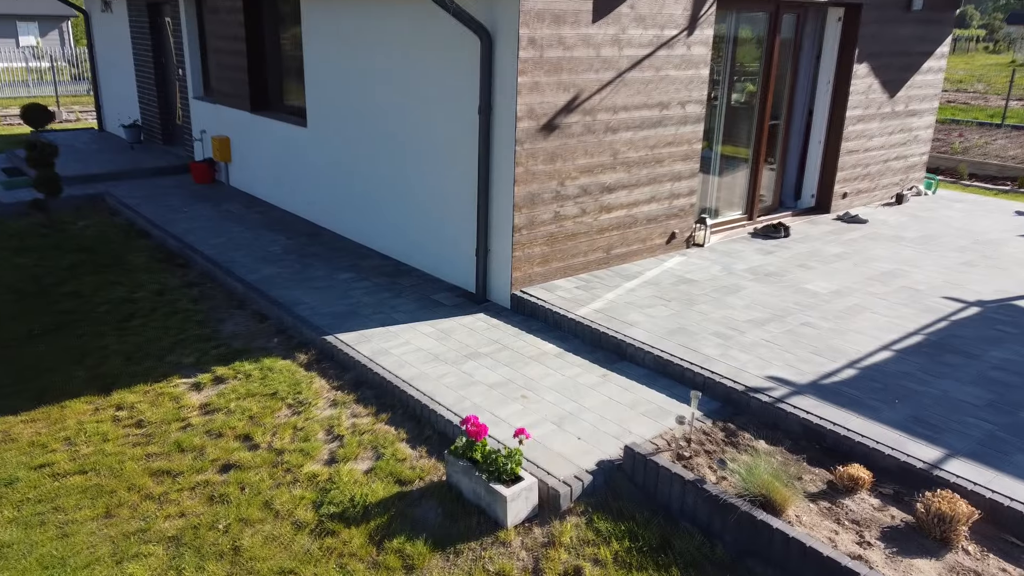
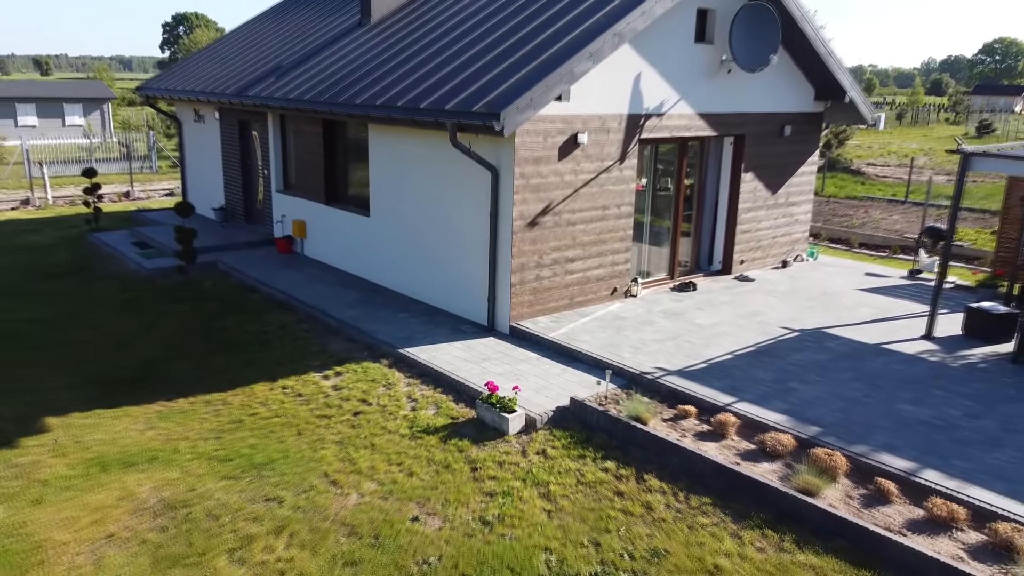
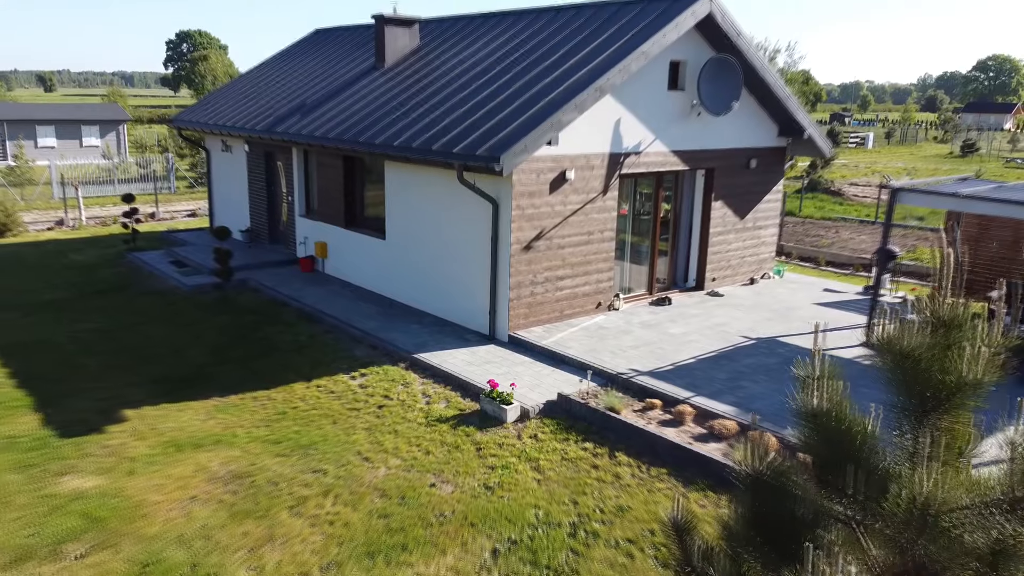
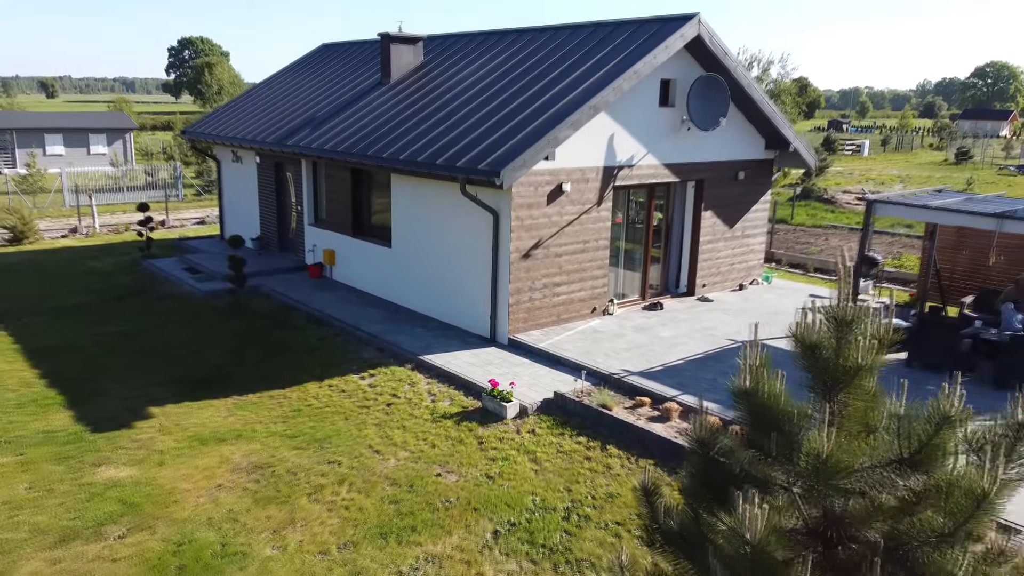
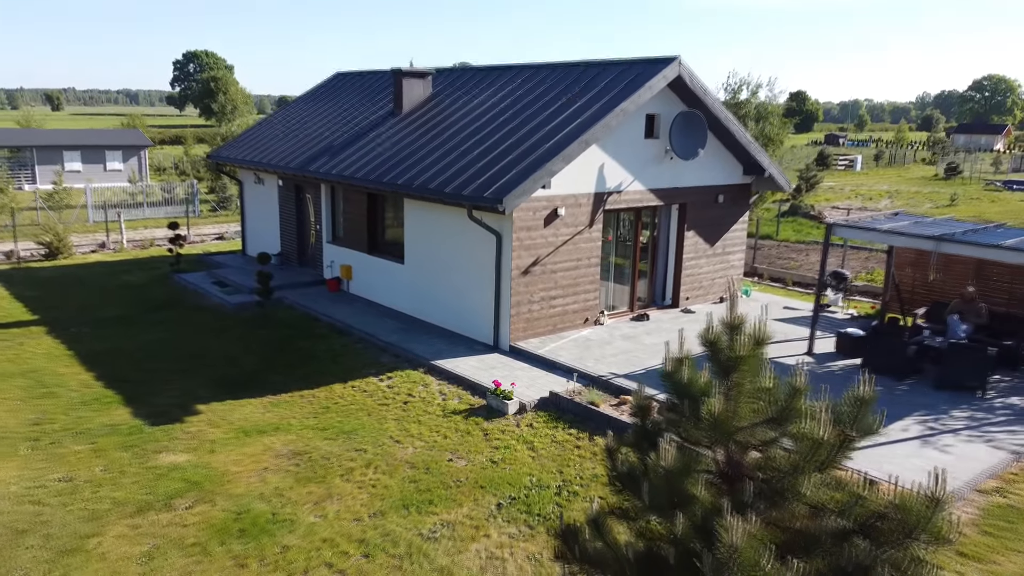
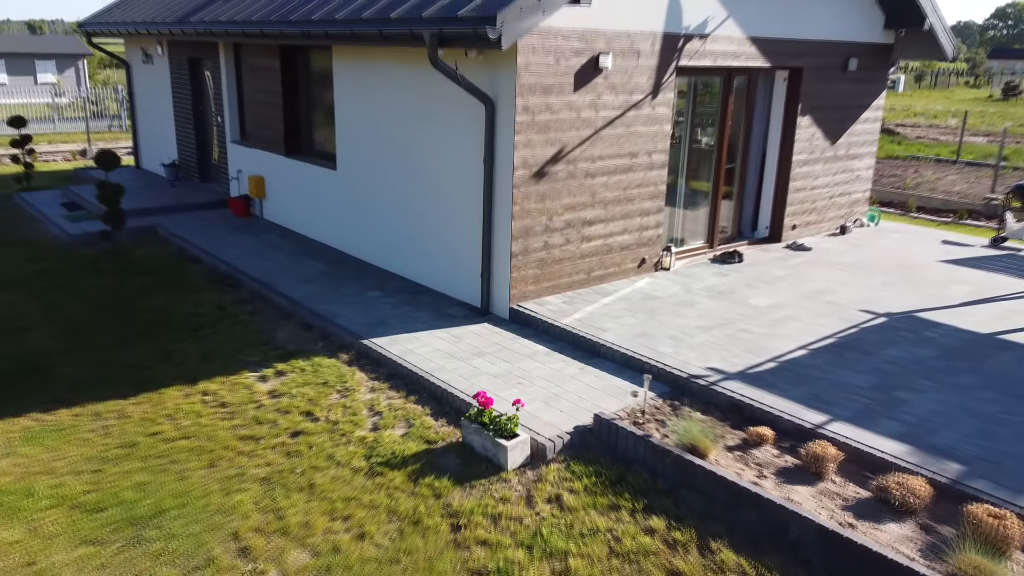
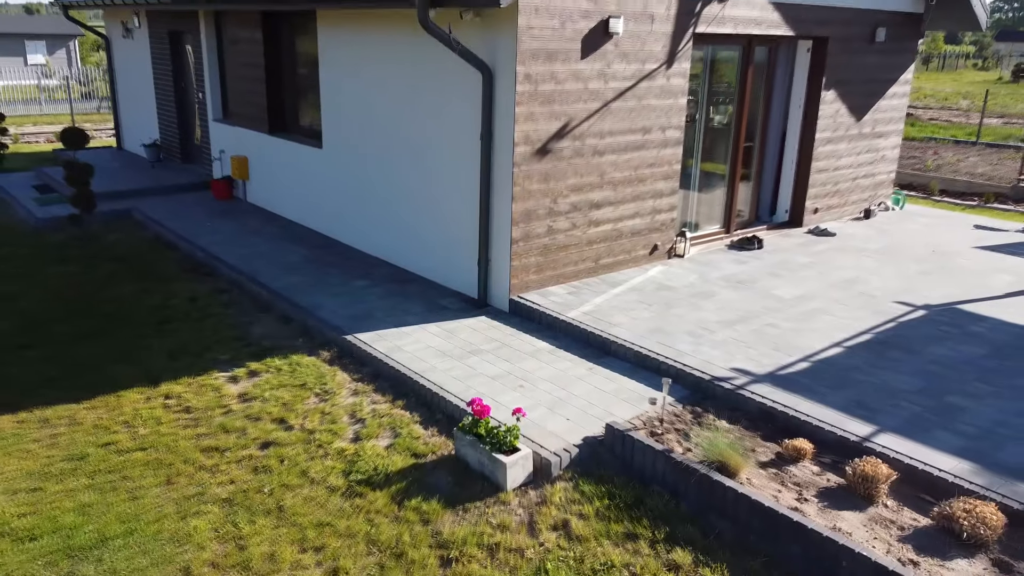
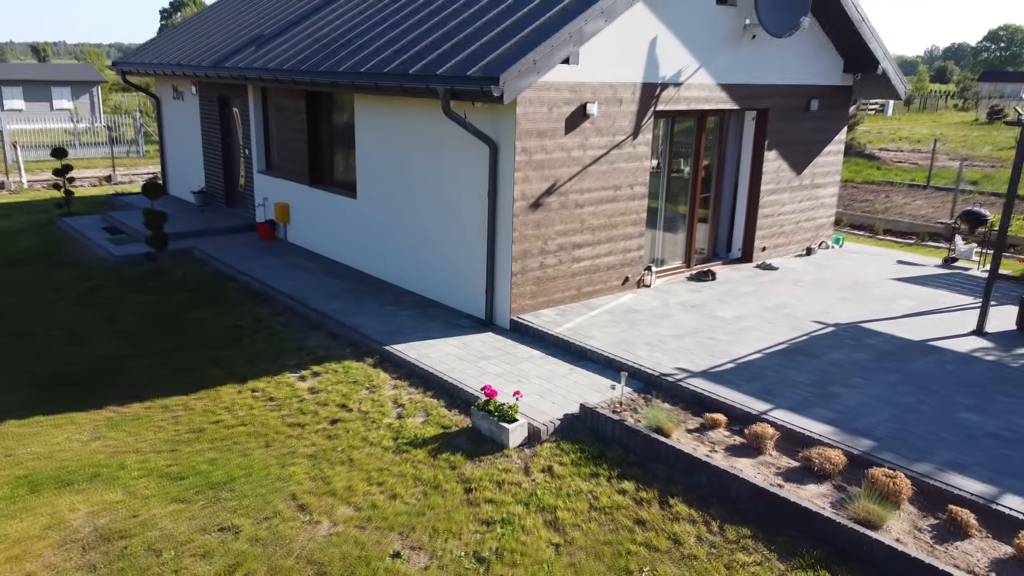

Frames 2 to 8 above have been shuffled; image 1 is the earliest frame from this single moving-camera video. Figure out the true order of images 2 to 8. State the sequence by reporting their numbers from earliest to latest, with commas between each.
7, 6, 8, 2, 3, 4, 5
